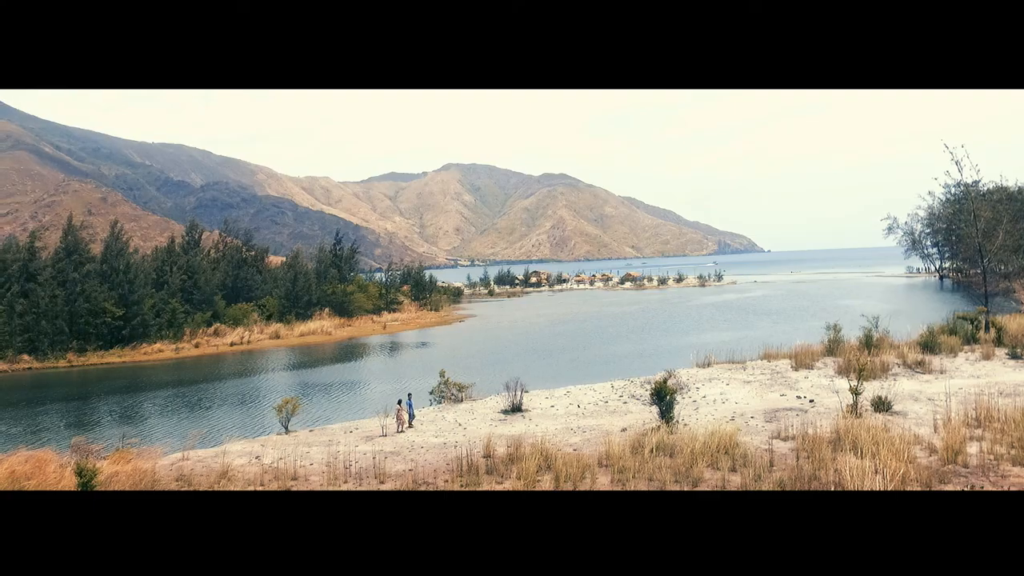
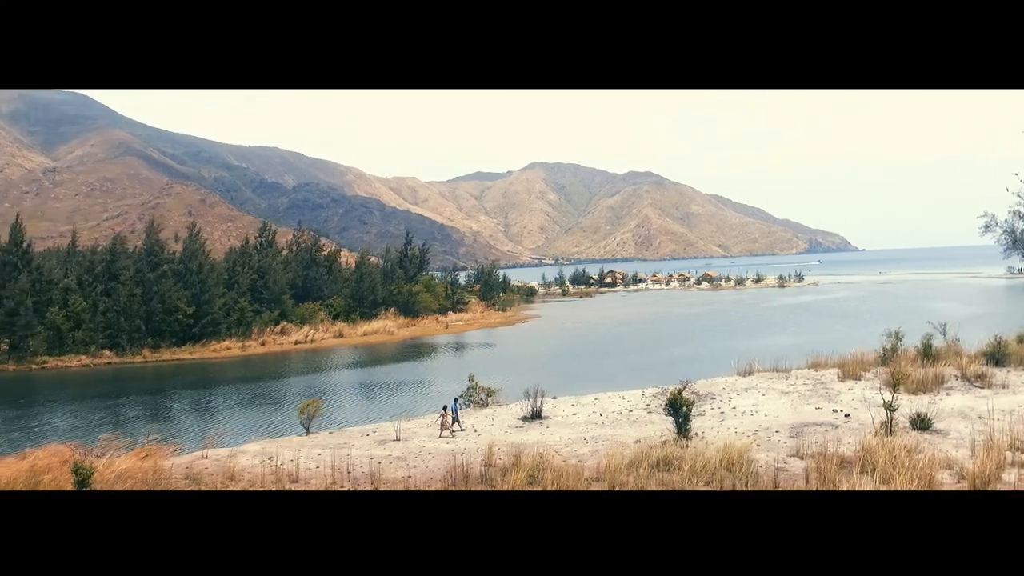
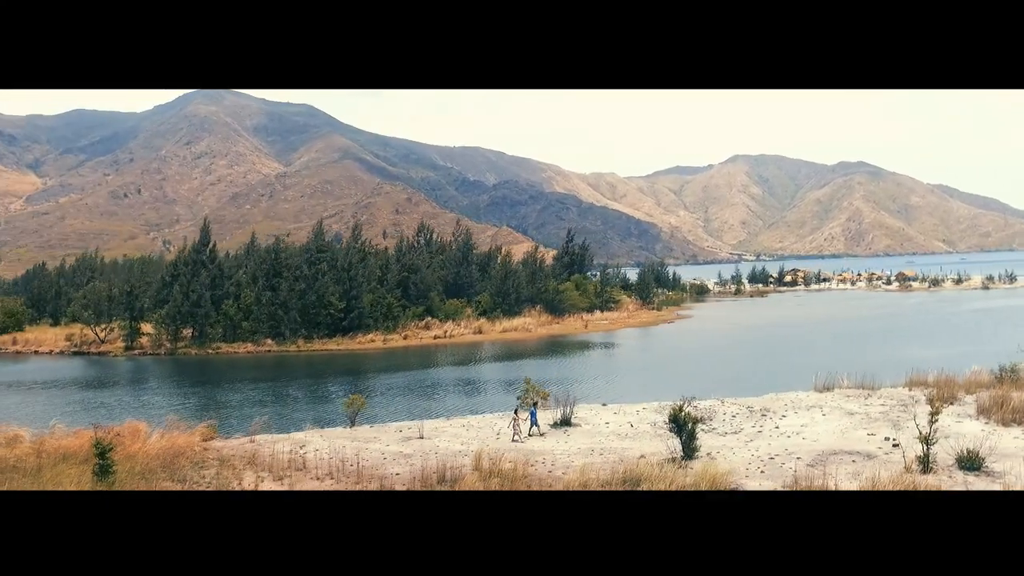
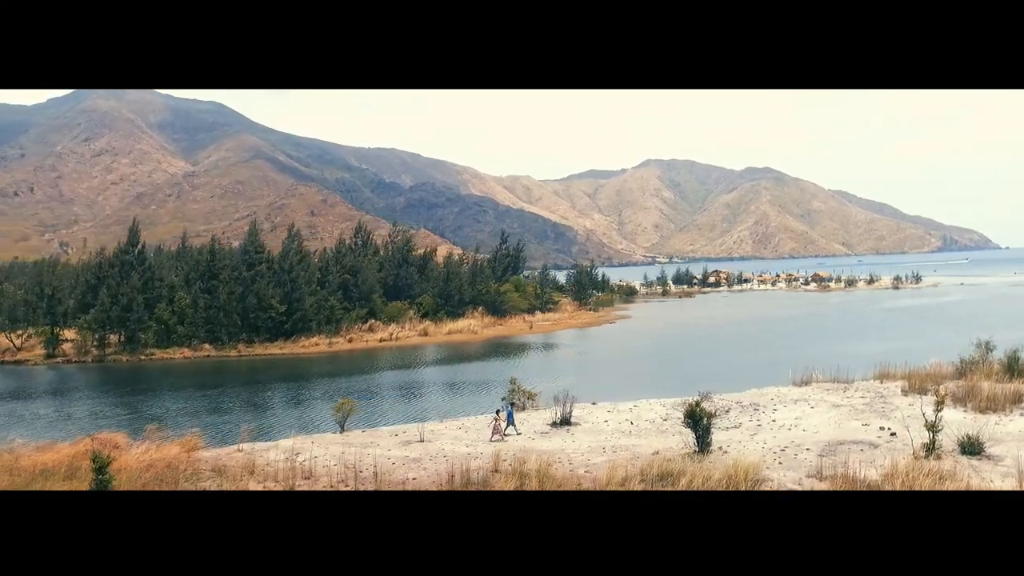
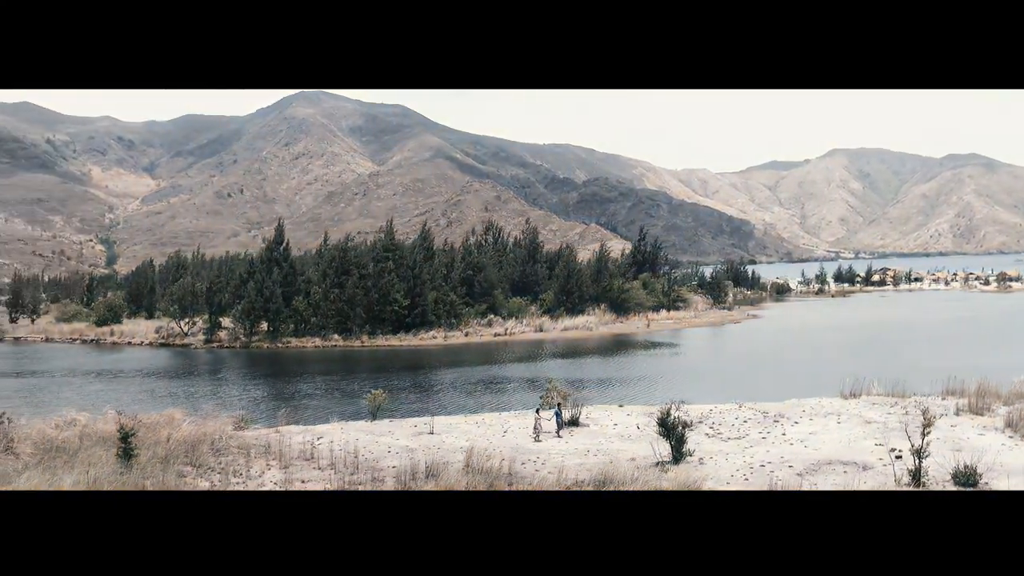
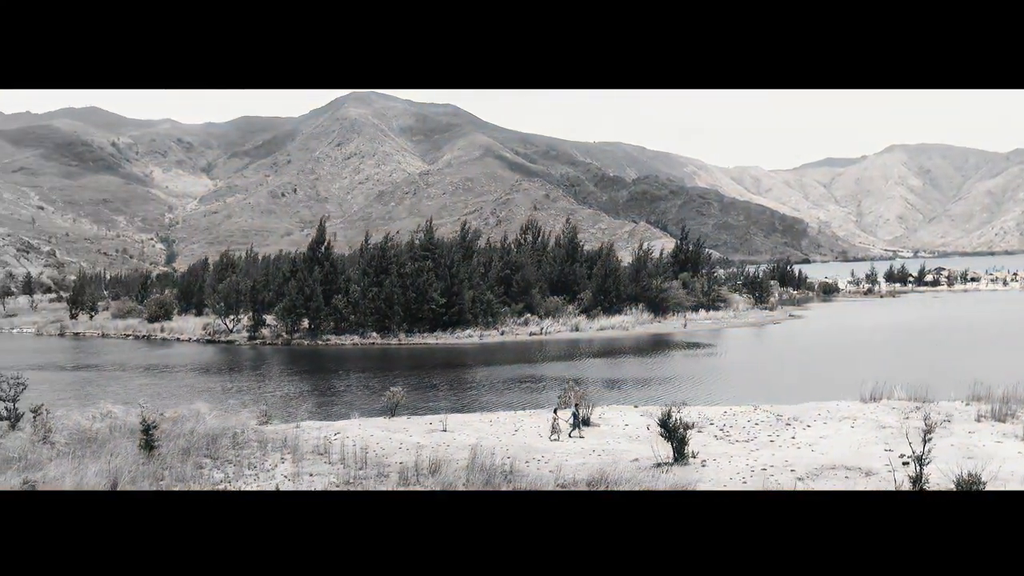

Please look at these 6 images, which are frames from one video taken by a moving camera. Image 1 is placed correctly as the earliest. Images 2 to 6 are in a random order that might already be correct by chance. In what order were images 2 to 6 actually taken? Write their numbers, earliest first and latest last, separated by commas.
2, 4, 3, 5, 6
